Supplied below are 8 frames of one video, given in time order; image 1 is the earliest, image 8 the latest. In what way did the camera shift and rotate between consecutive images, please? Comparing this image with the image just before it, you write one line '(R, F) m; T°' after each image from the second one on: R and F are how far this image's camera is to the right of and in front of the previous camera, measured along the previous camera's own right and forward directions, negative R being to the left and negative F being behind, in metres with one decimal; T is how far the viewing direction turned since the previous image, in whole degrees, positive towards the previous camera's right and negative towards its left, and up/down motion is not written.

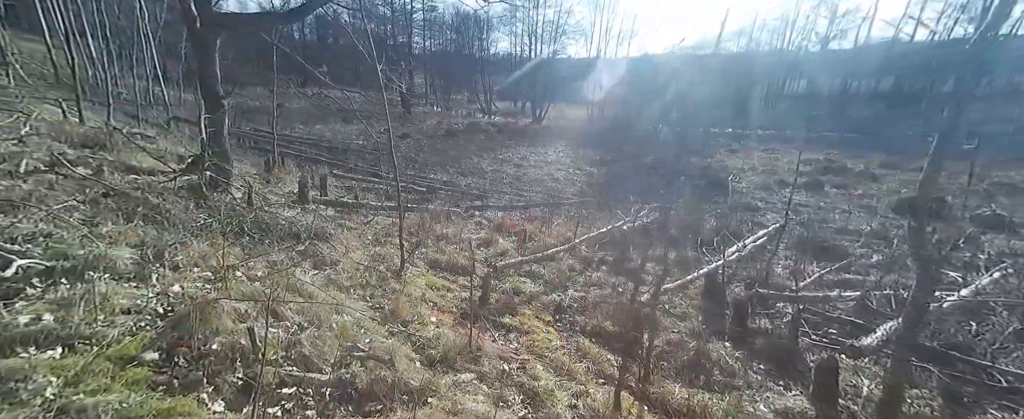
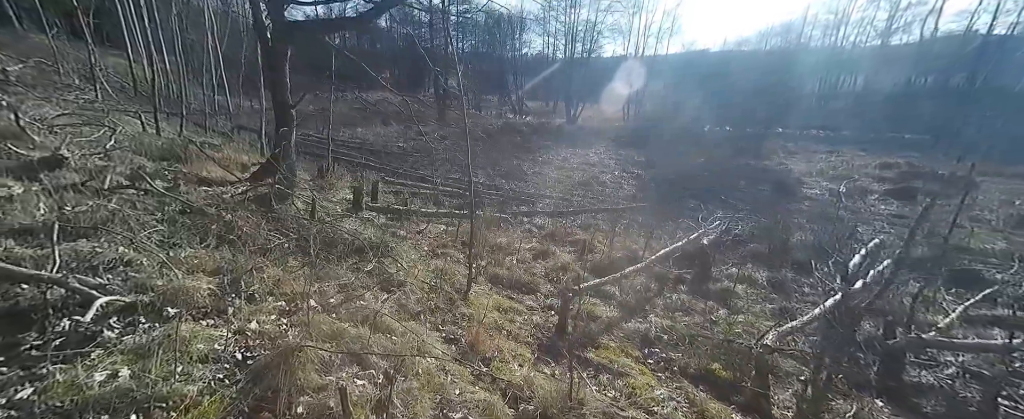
(-0.3, +0.3) m; -6°
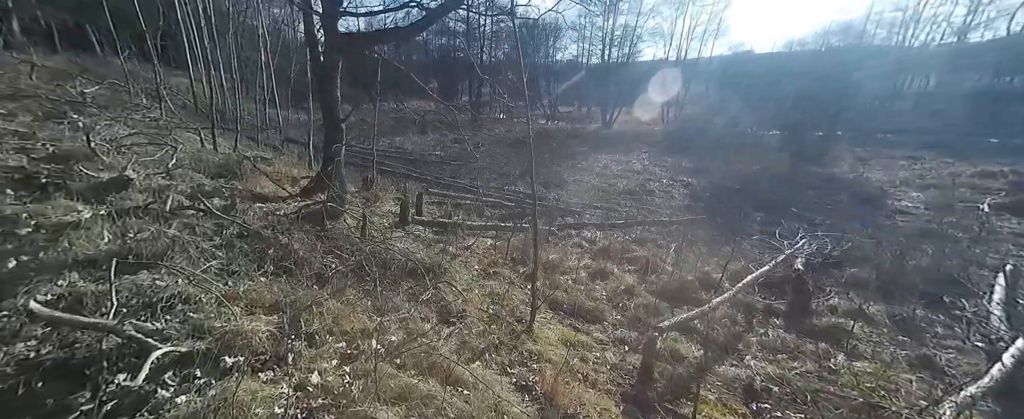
(-0.3, +0.3) m; -5°
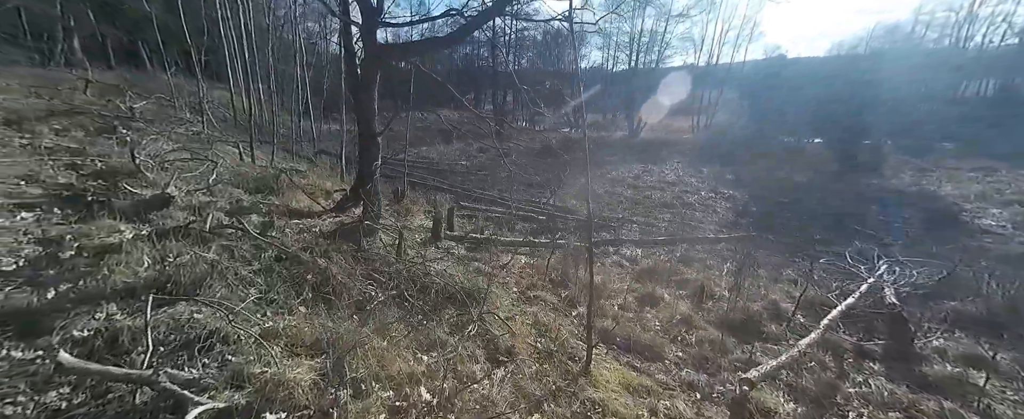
(-0.2, +0.3) m; -3°
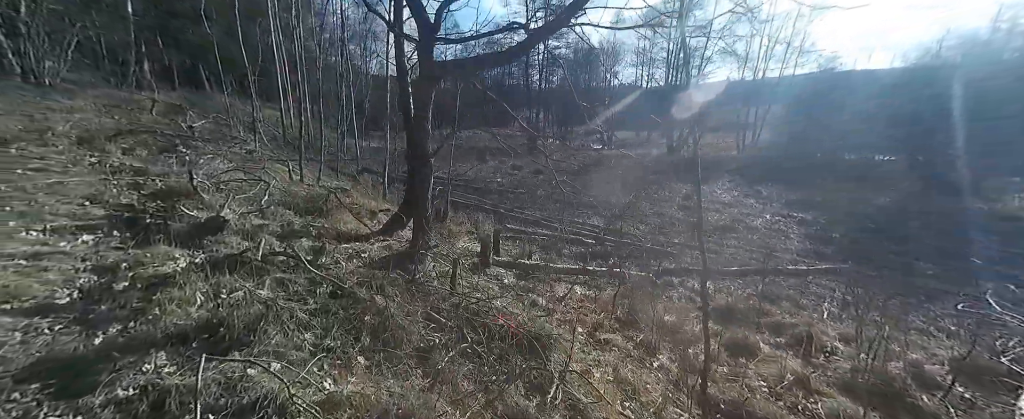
(-0.4, +0.4) m; -5°
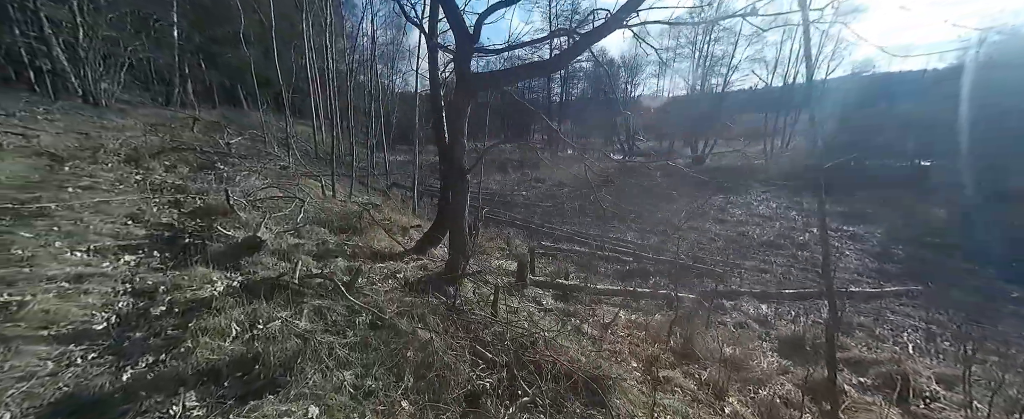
(-0.3, +0.3) m; -3°
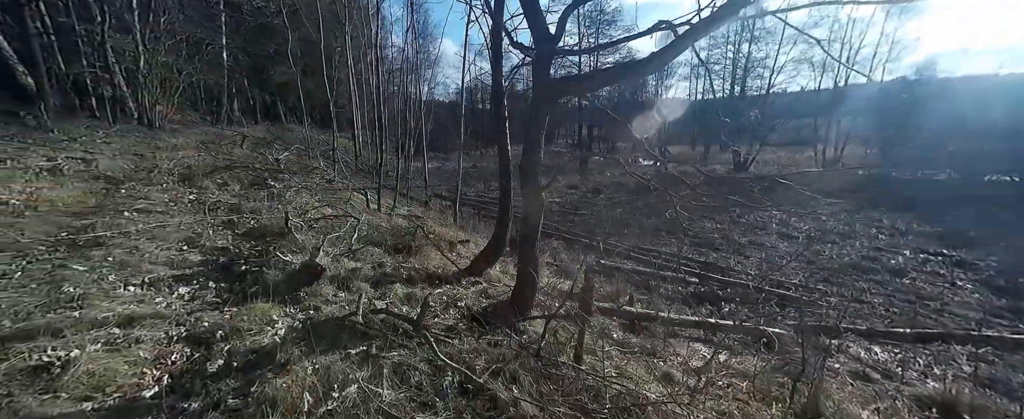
(-0.6, +0.6) m; -4°
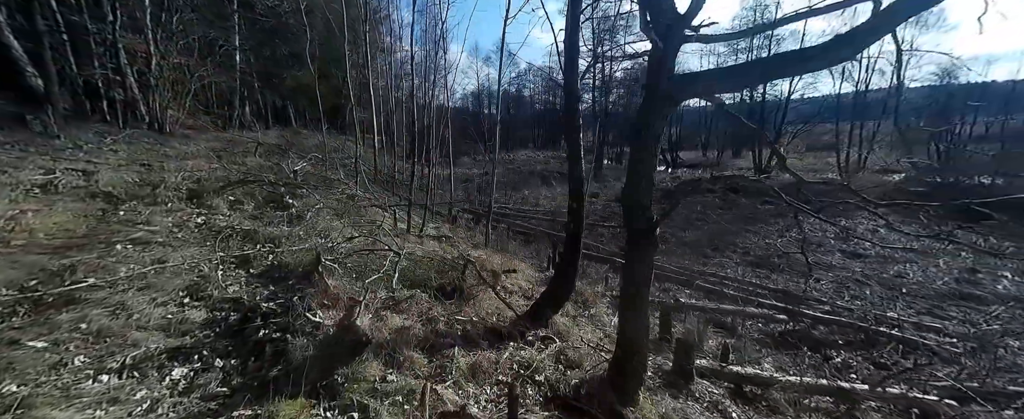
(-0.8, +1.2) m; -2°
